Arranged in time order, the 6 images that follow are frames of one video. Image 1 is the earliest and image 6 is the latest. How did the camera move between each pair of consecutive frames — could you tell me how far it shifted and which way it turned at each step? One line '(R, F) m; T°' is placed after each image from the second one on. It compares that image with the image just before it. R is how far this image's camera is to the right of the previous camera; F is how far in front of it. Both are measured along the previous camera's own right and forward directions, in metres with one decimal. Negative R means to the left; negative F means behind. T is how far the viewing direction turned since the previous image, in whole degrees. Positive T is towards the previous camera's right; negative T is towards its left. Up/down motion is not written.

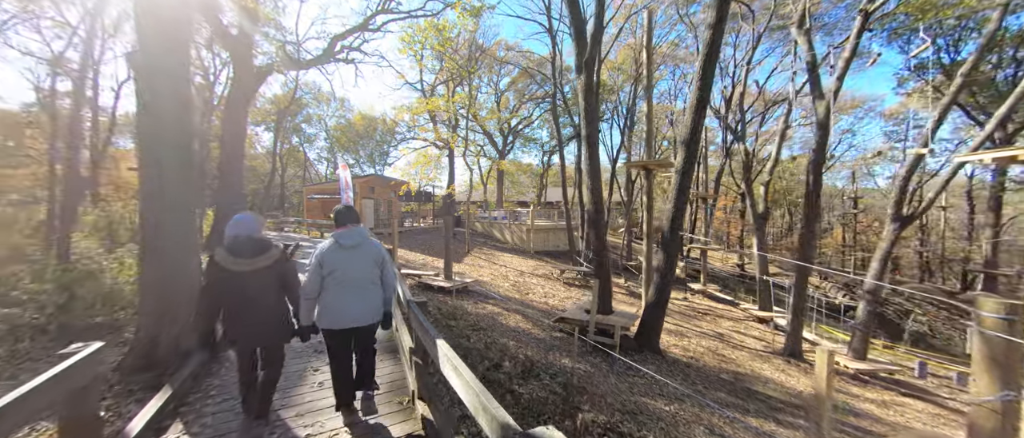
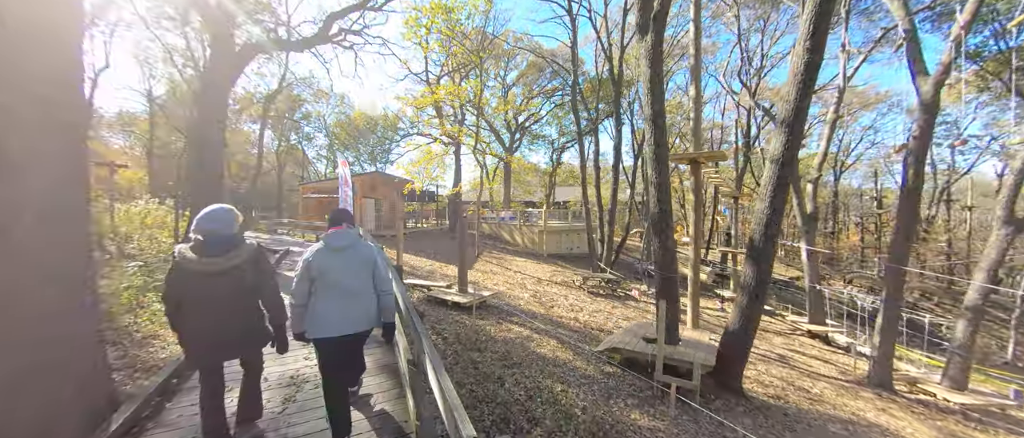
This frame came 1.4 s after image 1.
(-0.6, +1.5) m; 0°
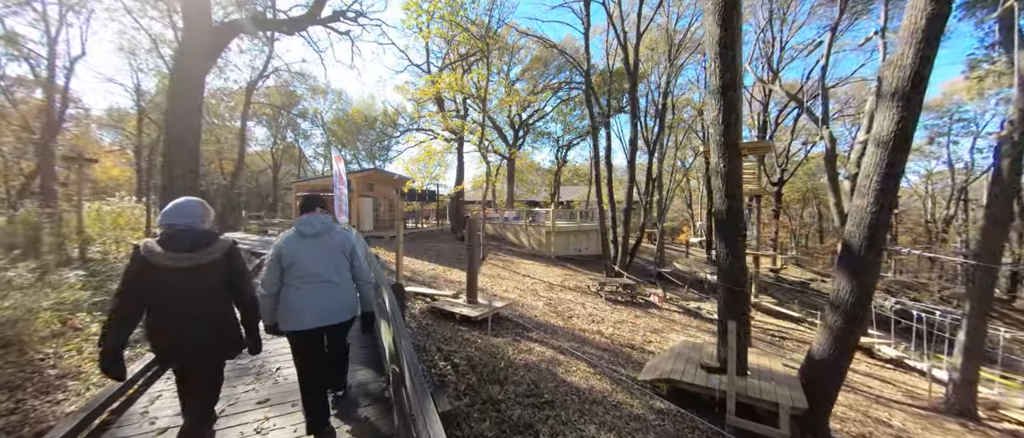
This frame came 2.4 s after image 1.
(-0.4, +1.1) m; 0°
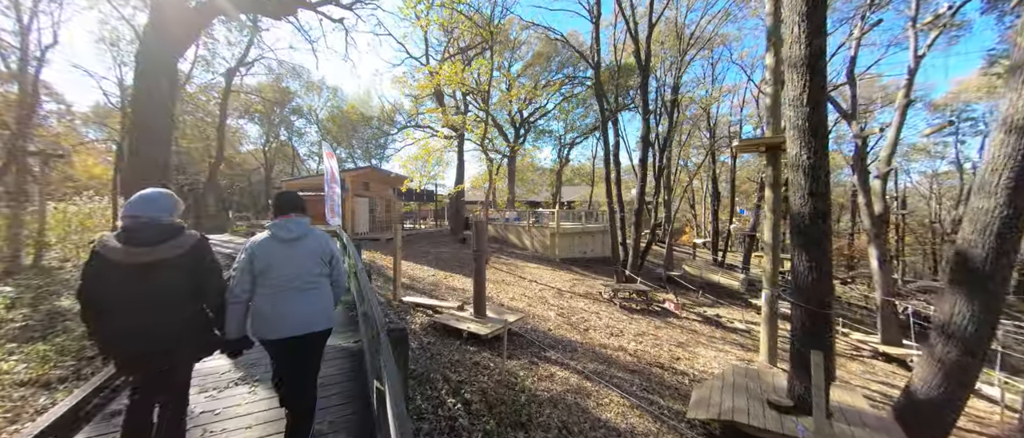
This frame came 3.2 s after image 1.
(-0.3, +0.9) m; 0°
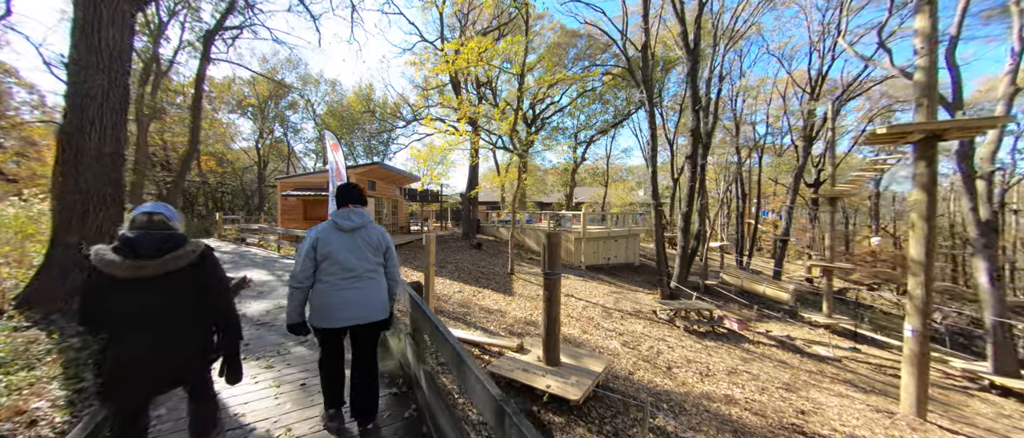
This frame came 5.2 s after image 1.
(-1.3, +1.7) m; +1°
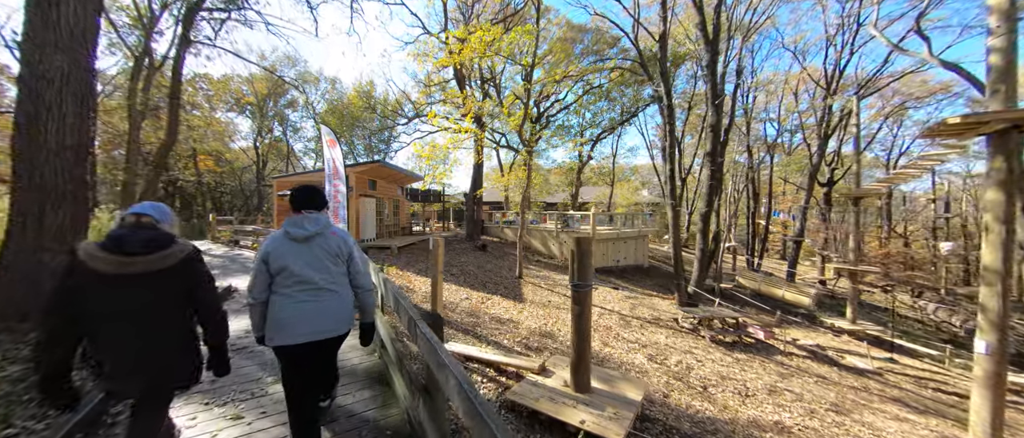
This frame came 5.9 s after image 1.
(-0.3, +0.6) m; 0°
